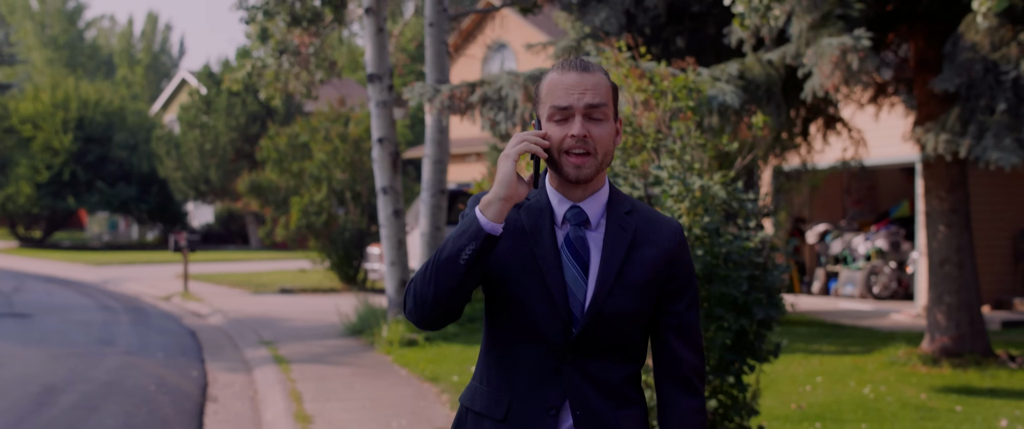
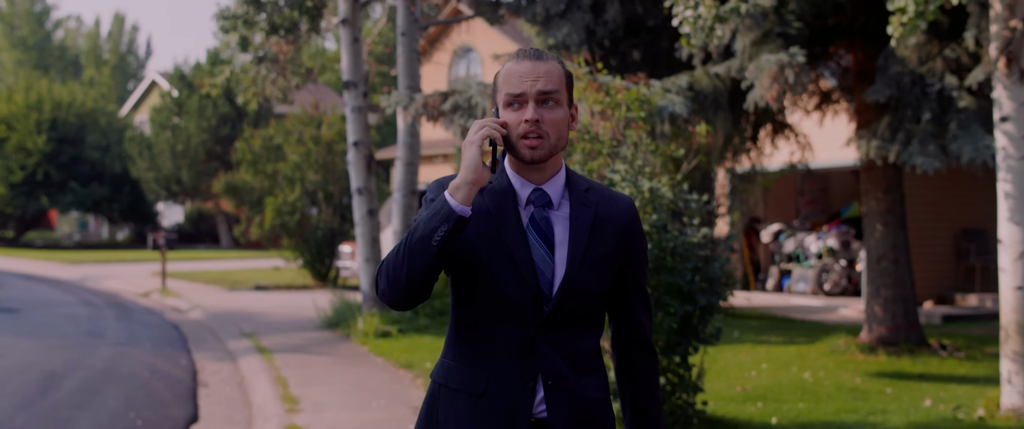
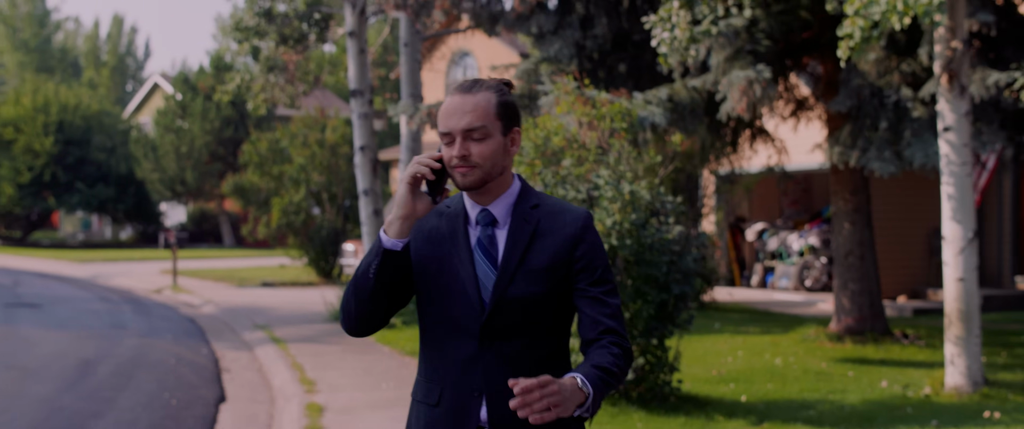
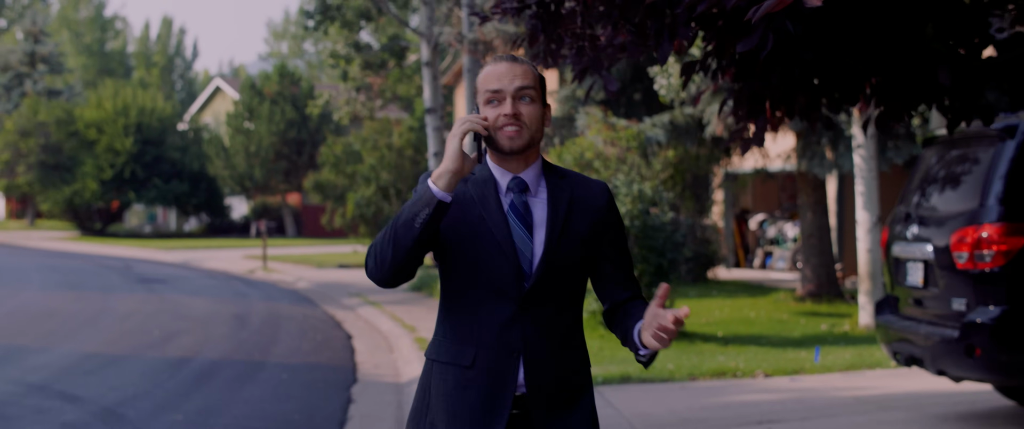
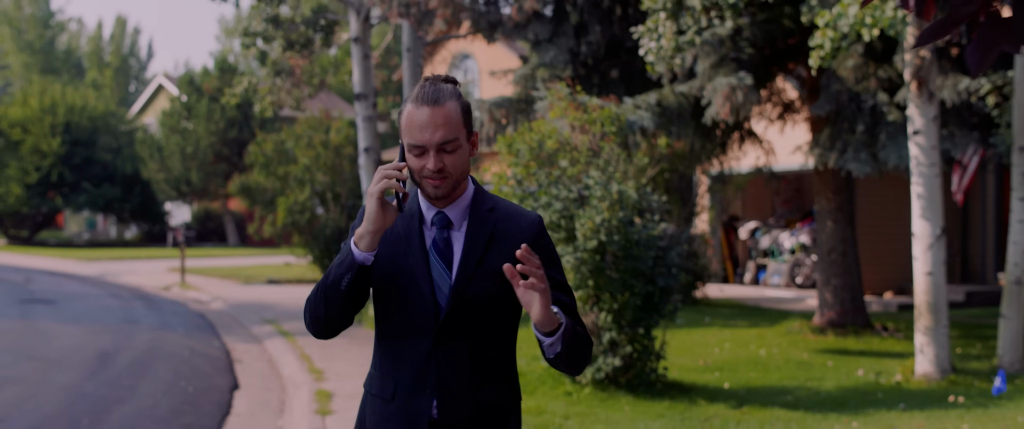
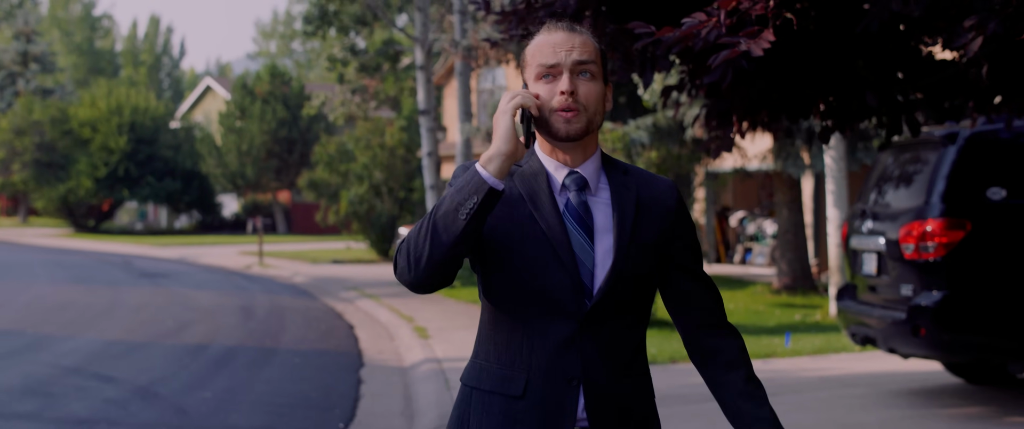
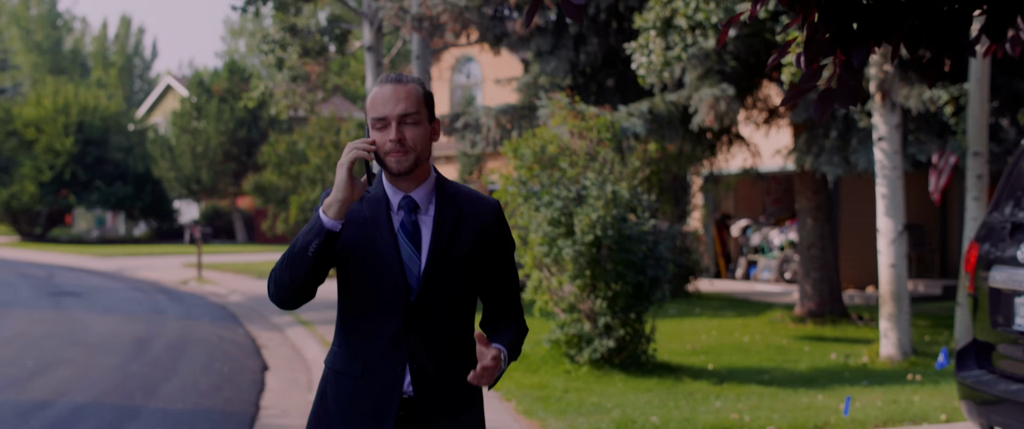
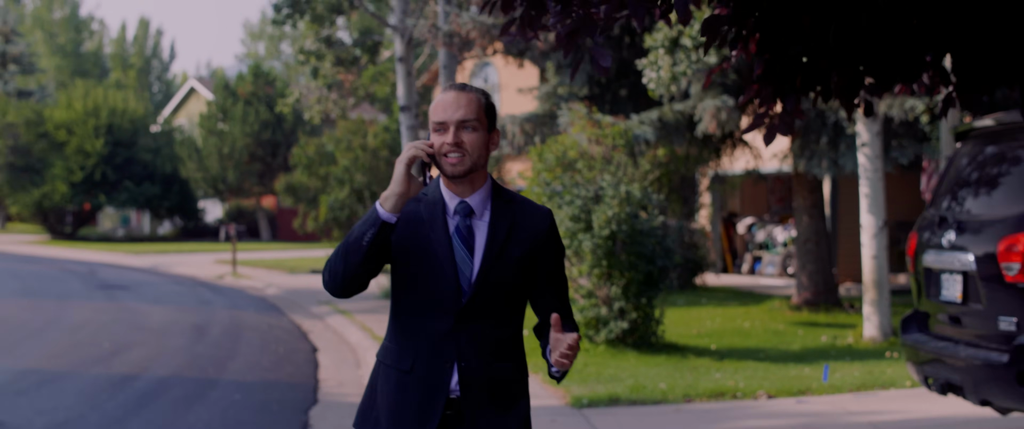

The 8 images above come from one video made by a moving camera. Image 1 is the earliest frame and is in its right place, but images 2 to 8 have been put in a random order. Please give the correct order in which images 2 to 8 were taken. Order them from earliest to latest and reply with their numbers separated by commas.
2, 3, 5, 7, 8, 4, 6
